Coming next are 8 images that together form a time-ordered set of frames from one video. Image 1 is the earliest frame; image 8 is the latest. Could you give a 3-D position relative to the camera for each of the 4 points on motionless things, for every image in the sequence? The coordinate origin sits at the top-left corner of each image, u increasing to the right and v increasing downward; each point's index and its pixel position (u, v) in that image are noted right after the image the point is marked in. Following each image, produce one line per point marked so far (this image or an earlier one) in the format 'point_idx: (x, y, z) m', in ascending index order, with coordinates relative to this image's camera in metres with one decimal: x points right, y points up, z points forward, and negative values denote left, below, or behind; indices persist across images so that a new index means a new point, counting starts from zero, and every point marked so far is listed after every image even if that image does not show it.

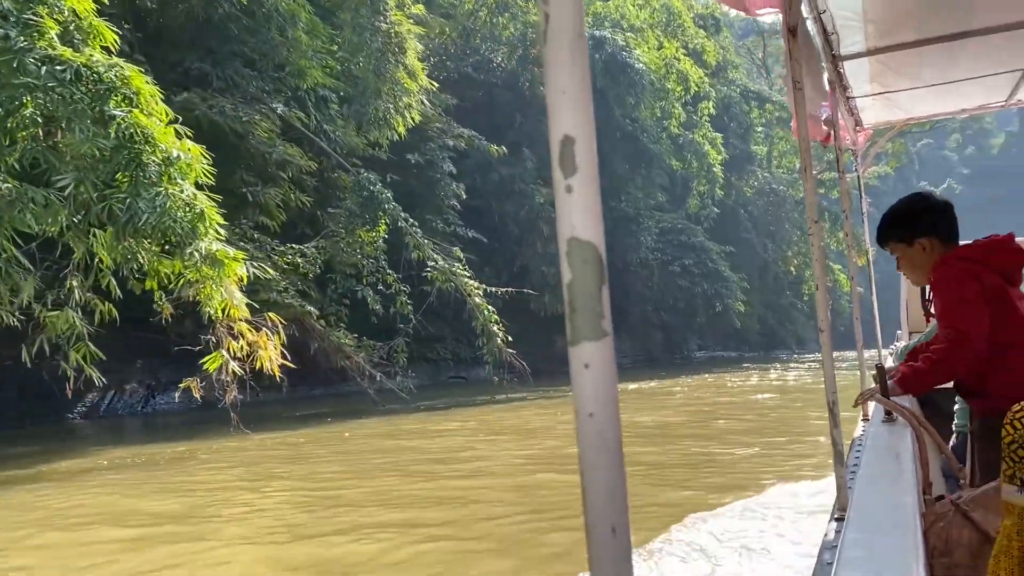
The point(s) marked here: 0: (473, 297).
0: (-0.5, -0.1, +10.7) m
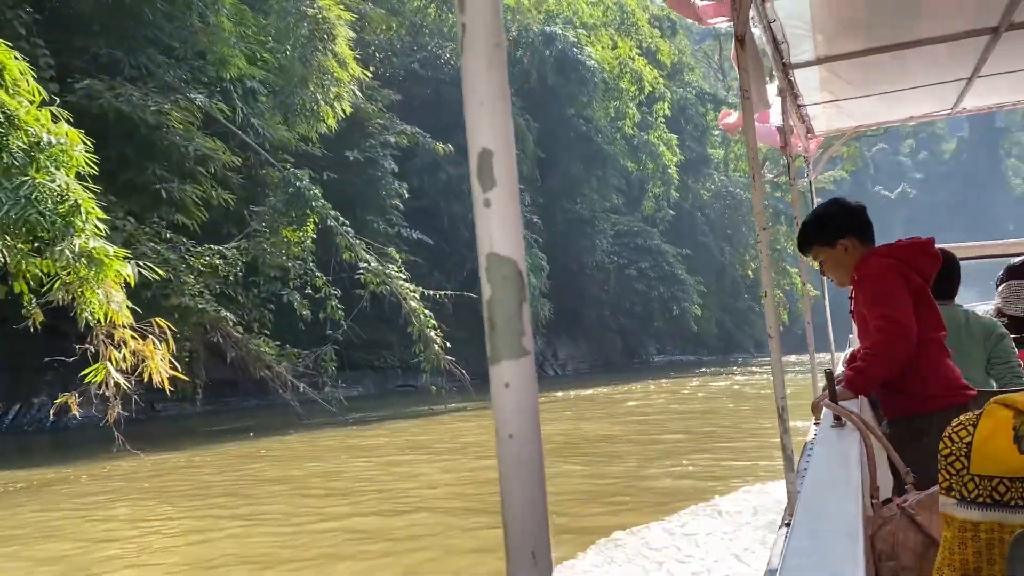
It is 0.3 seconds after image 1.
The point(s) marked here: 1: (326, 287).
0: (-1.3, -0.2, +10.0) m
1: (-2.3, 0.0, +10.2) m
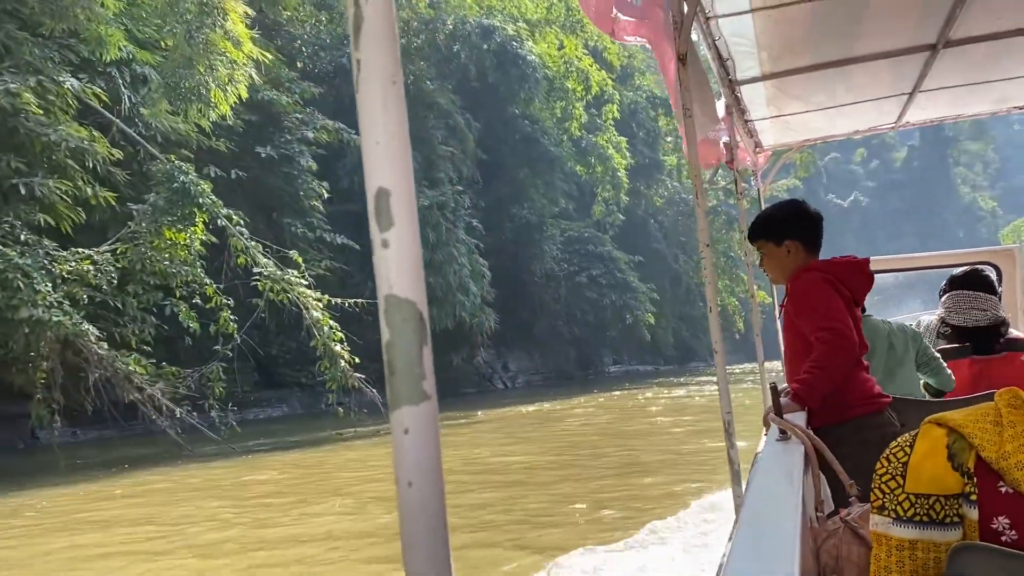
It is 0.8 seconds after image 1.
0: (-2.1, -0.2, +8.8) m
1: (-3.1, -0.1, +9.0) m
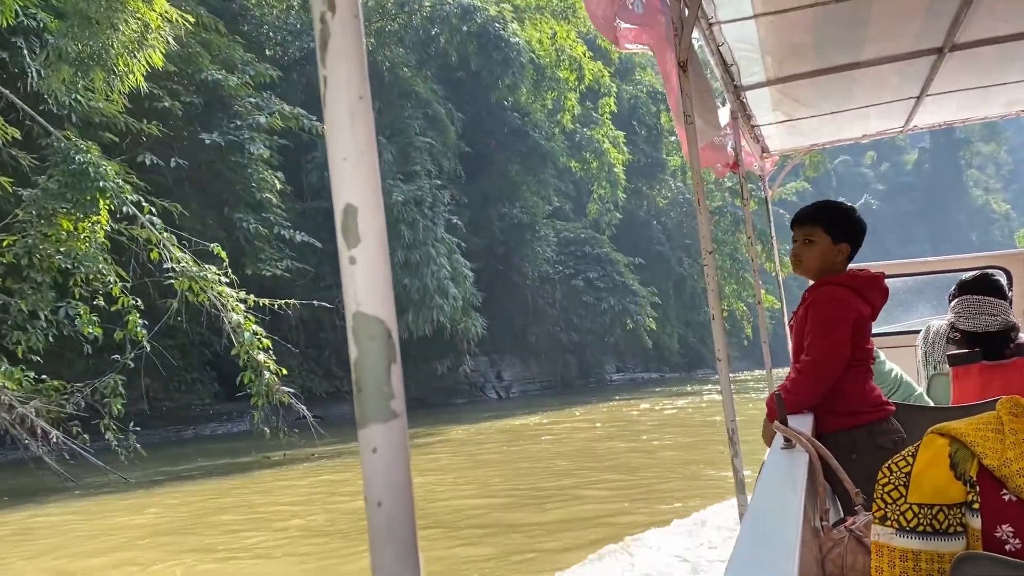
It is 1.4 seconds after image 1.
0: (-2.5, -0.2, +7.5) m
1: (-3.5, -0.1, +7.6) m
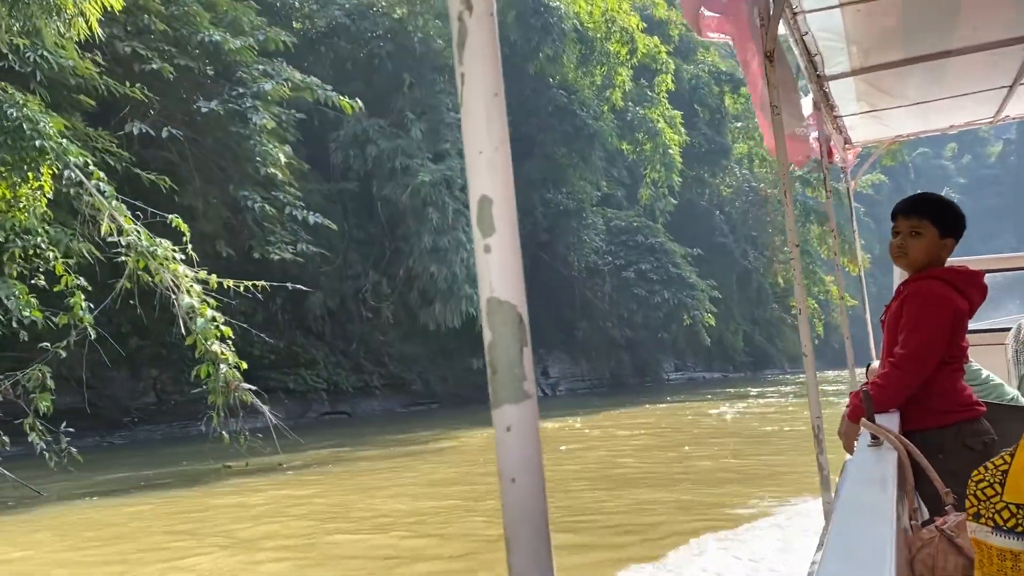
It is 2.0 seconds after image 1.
0: (-2.5, -0.1, +6.4) m
1: (-3.5, +0.1, +6.6) m
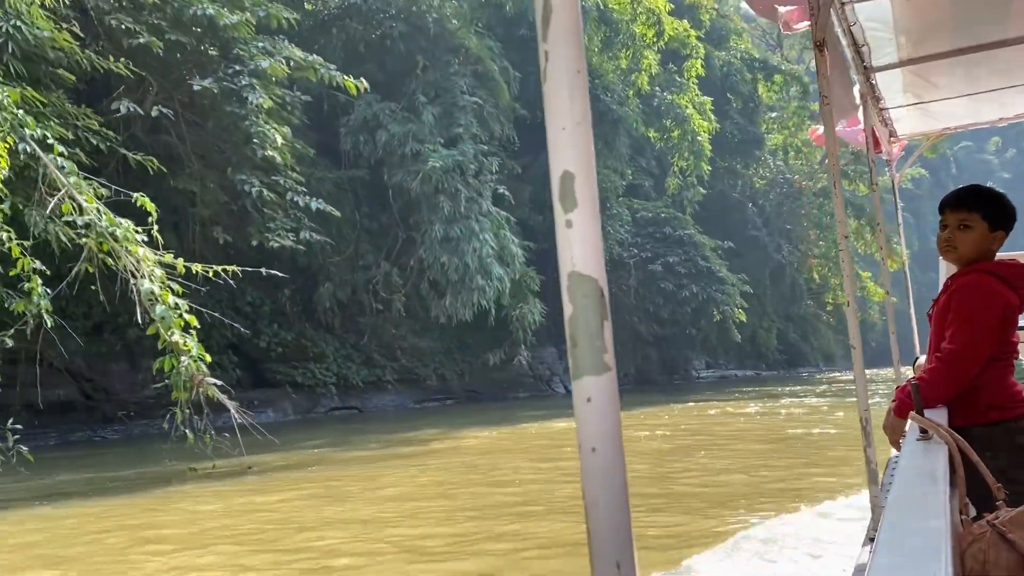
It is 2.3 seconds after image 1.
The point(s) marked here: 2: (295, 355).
0: (-2.5, 0.0, +5.8) m
1: (-3.5, +0.2, +6.0) m
2: (-3.8, -1.1, +14.4) m
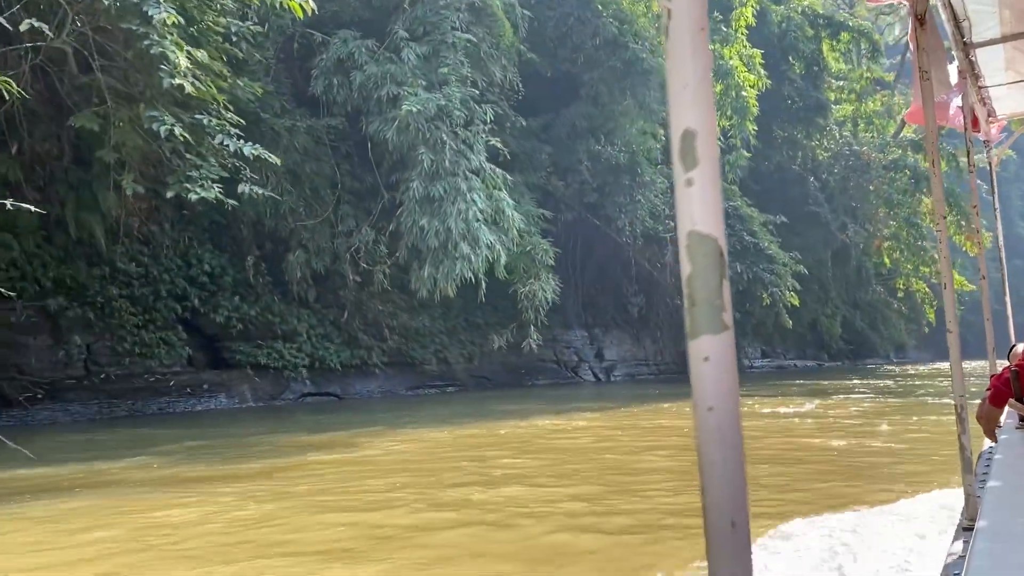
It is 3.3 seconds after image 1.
0: (-3.2, +0.3, +3.9) m
1: (-4.2, +0.5, +4.2) m
2: (-3.8, -0.7, +12.6) m
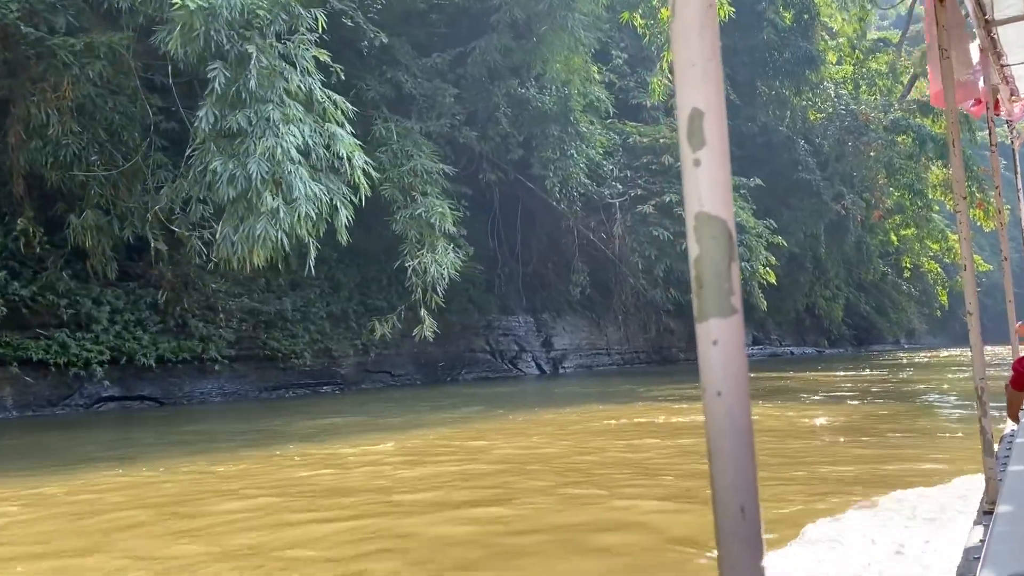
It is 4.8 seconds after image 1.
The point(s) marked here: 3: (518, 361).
0: (-5.0, +0.5, +0.9) m
1: (-5.9, +0.7, +1.3) m
2: (-5.4, -0.3, +9.7) m
3: (0.0, -1.4, +16.6) m
